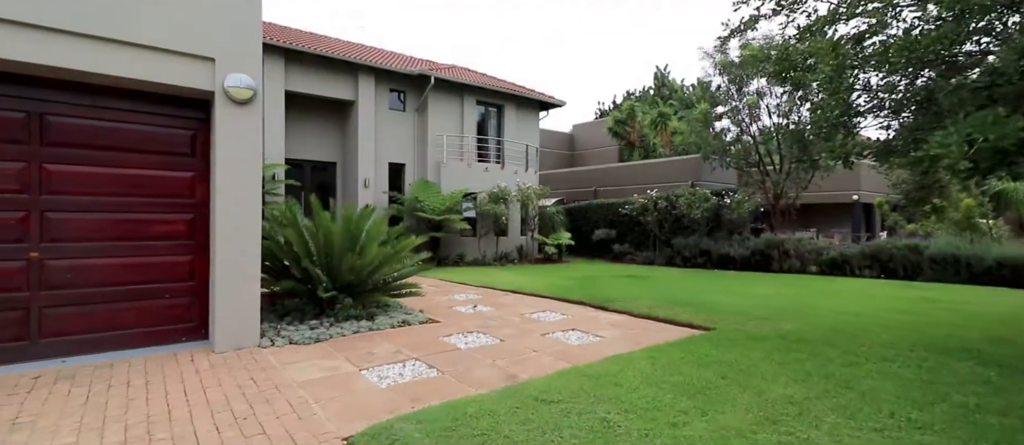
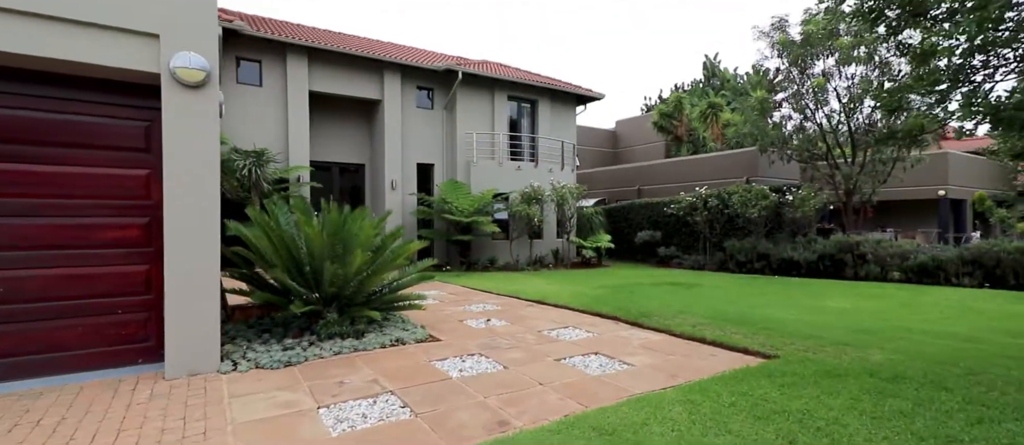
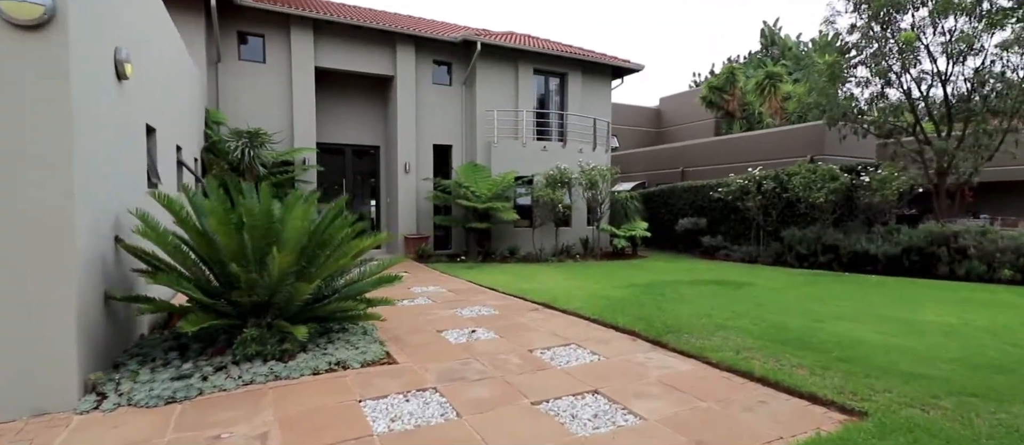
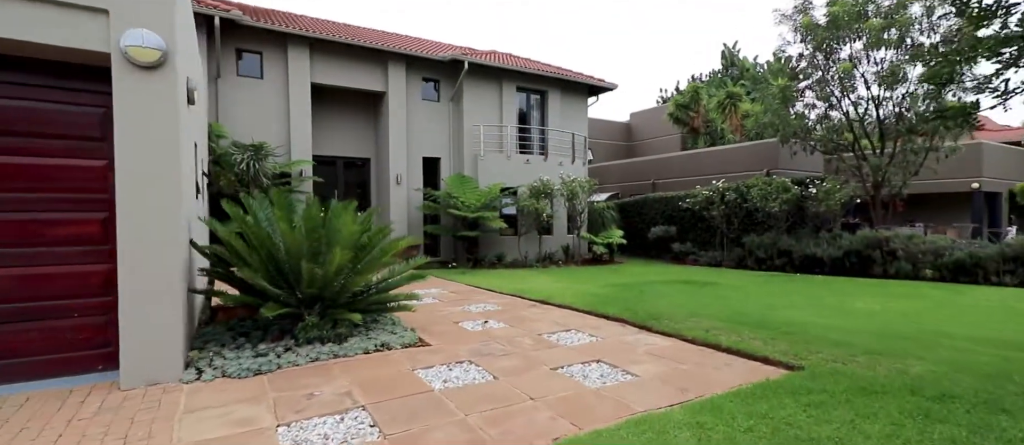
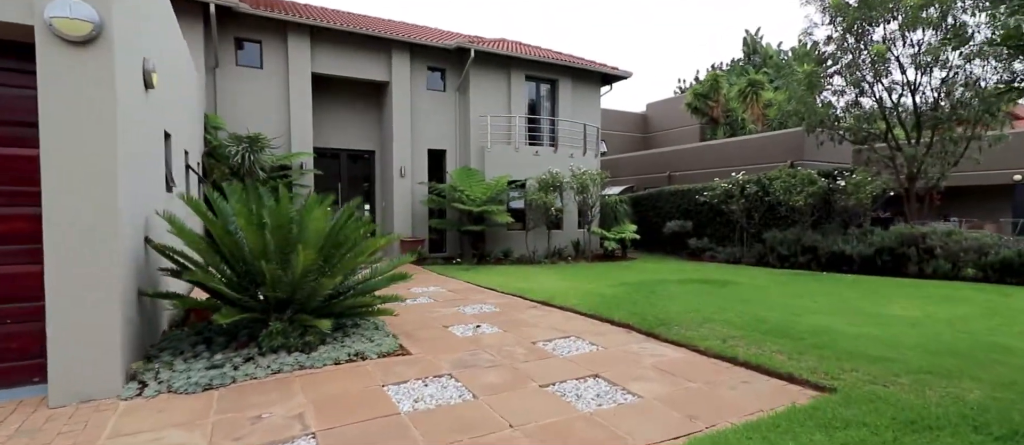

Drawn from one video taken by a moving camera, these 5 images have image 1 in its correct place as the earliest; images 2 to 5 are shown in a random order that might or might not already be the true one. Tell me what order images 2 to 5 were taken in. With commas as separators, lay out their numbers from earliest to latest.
2, 4, 5, 3
